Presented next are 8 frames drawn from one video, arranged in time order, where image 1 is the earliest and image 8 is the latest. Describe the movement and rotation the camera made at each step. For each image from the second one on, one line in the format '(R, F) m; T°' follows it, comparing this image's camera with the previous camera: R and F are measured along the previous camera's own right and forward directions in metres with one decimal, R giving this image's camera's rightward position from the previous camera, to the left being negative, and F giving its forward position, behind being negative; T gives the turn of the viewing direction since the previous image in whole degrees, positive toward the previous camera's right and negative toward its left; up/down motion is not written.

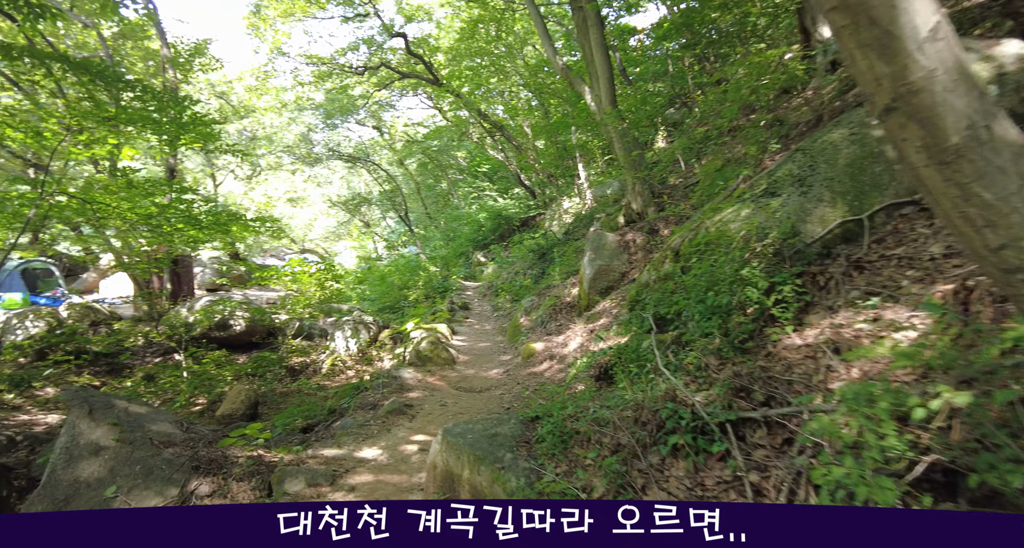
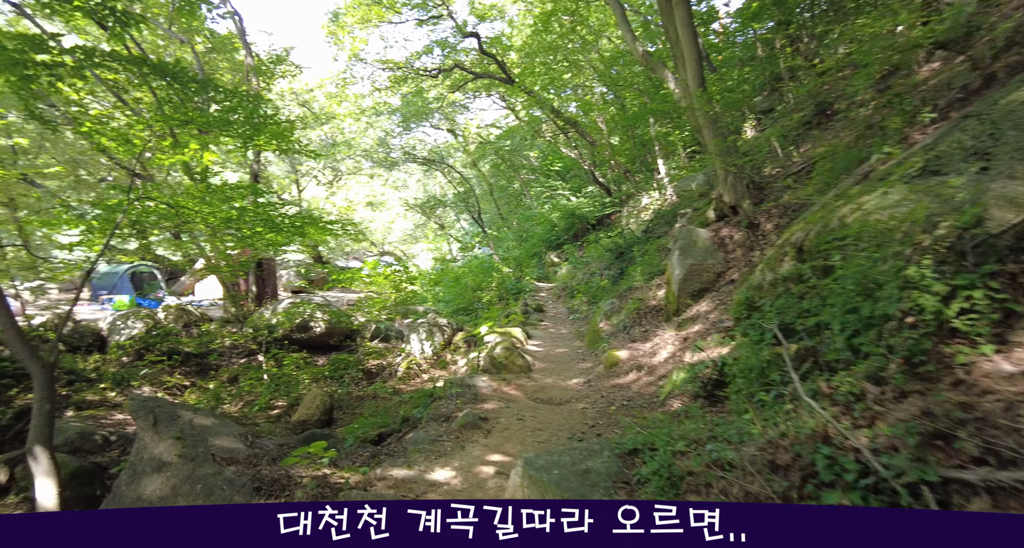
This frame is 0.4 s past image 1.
(-0.1, +0.6) m; -8°
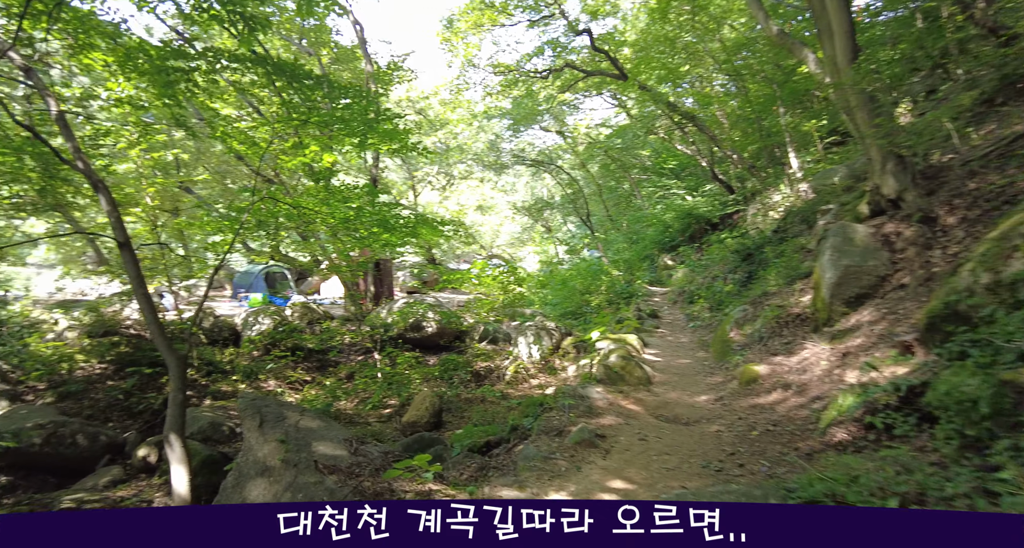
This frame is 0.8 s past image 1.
(-0.1, +0.5) m; -12°
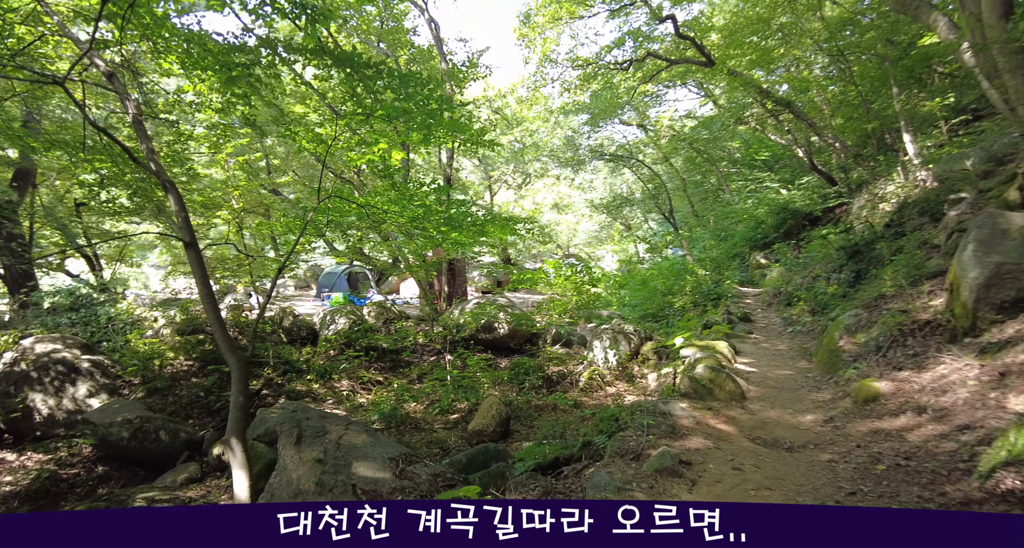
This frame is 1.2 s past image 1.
(+0.1, +0.5) m; -9°
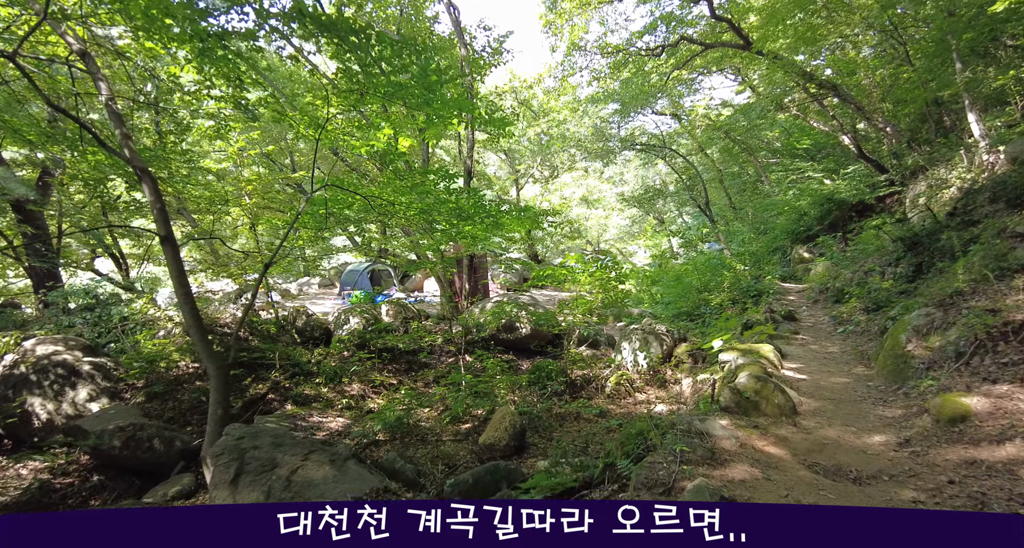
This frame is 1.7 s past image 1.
(+0.2, +0.7) m; -4°
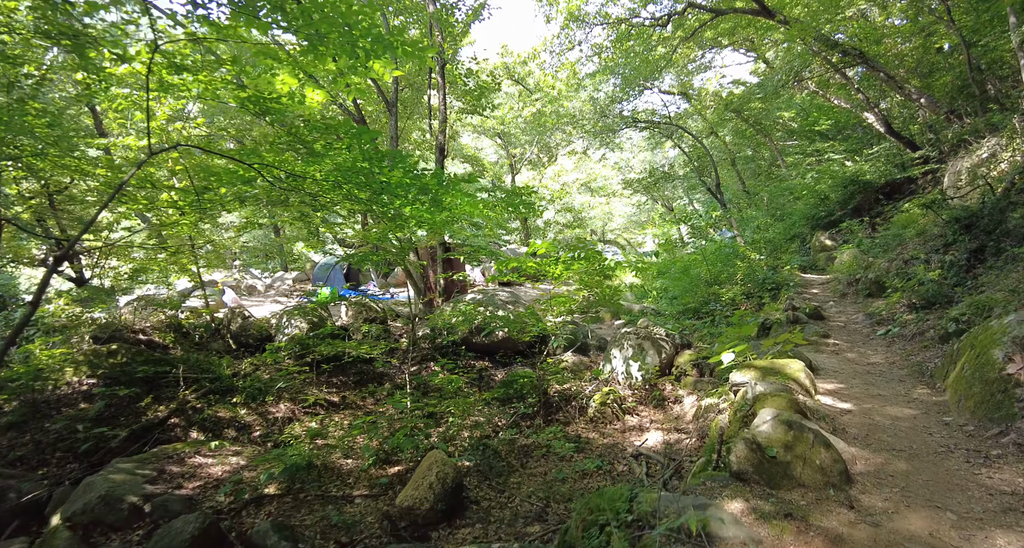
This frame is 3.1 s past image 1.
(+0.7, +1.6) m; -1°
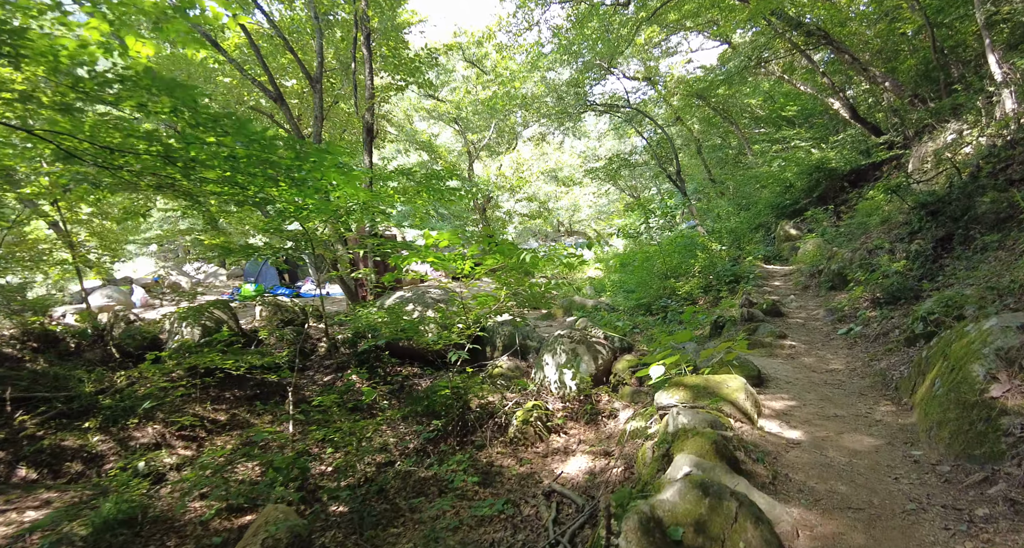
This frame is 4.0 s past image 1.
(+0.8, +1.0) m; +3°
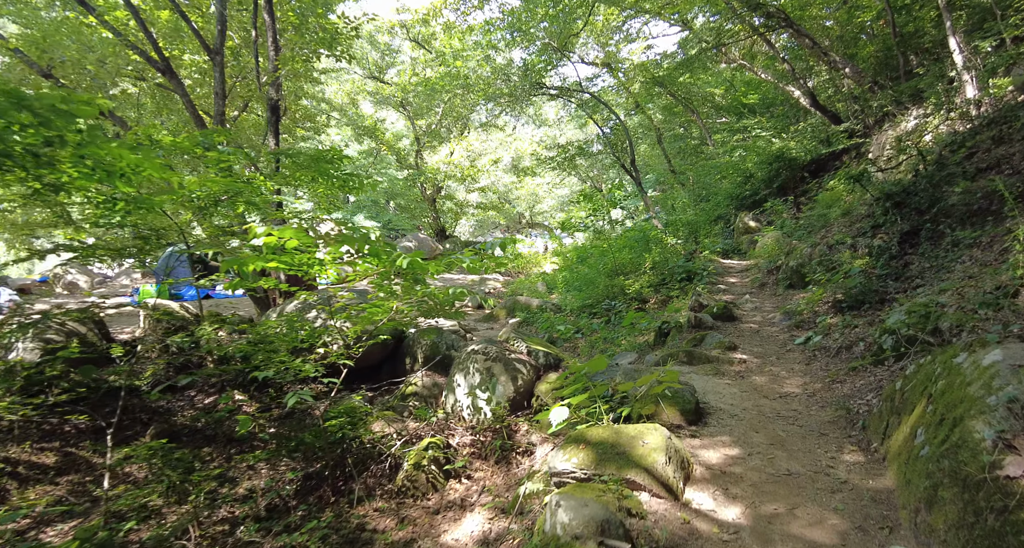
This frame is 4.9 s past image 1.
(+0.7, +1.1) m; +3°
